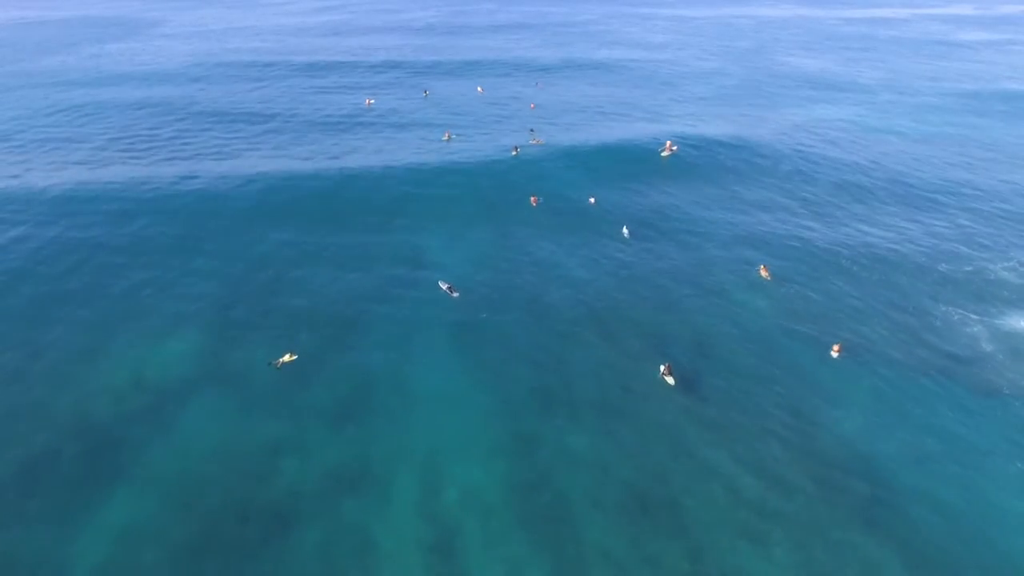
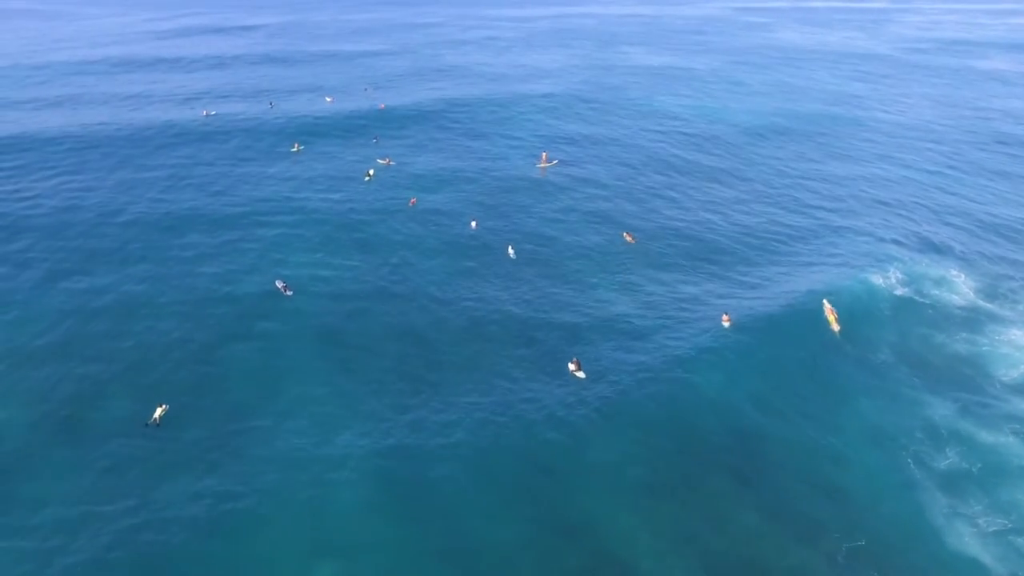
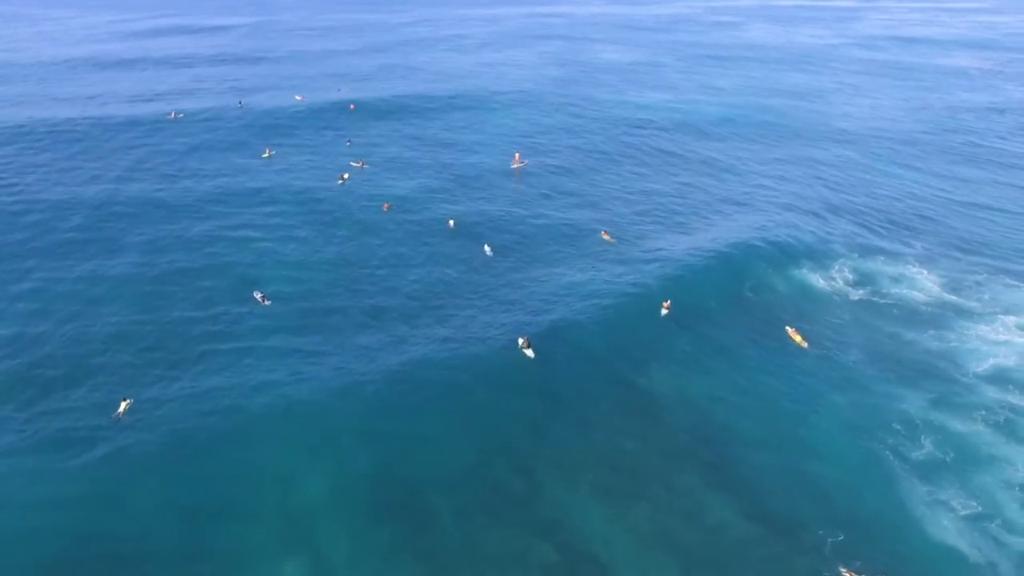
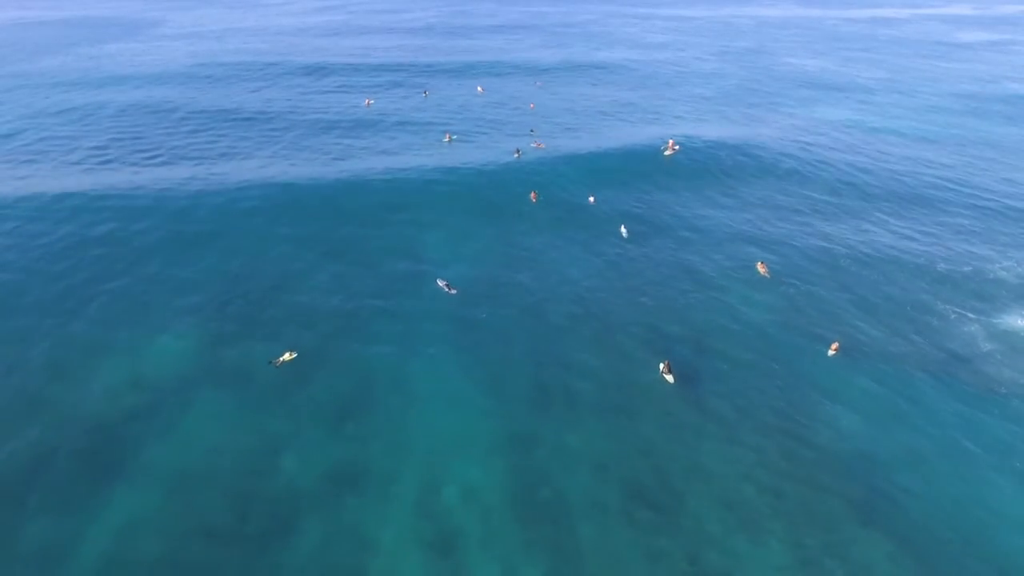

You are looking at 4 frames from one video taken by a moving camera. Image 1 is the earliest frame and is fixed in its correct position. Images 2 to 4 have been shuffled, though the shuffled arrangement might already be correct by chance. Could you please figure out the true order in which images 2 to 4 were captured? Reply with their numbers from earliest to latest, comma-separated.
4, 3, 2
